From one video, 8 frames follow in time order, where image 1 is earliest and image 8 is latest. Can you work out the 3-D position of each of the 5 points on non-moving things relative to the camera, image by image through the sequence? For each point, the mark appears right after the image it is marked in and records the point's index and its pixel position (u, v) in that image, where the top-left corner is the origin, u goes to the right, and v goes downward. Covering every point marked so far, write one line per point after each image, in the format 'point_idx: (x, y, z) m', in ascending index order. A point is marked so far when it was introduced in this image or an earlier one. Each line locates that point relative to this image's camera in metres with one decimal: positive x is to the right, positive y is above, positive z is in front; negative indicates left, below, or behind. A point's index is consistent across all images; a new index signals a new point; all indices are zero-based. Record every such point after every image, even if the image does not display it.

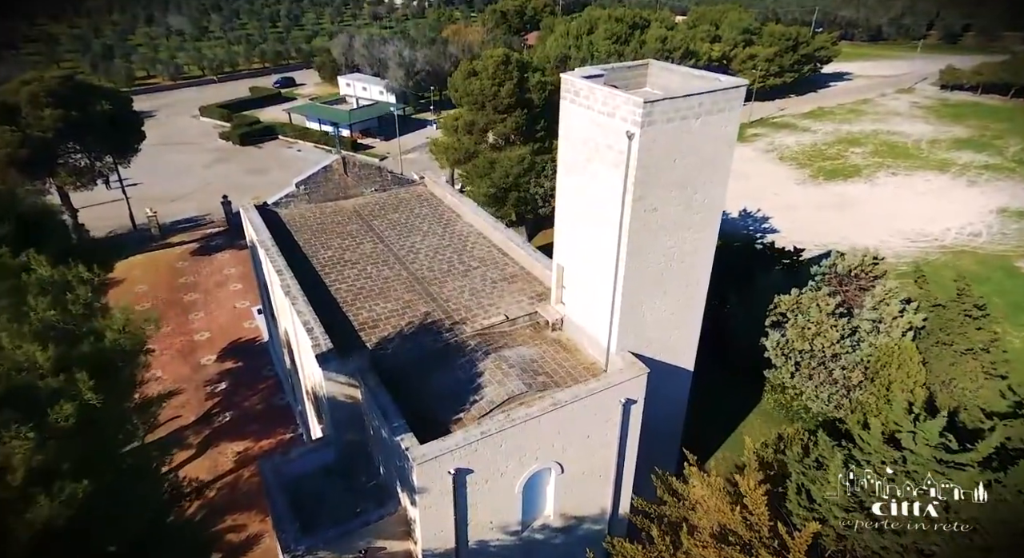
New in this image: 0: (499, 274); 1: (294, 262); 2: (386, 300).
0: (-0.3, +0.1, +15.6) m
1: (-5.3, +0.4, +16.0) m
2: (-2.7, -0.5, +14.4) m
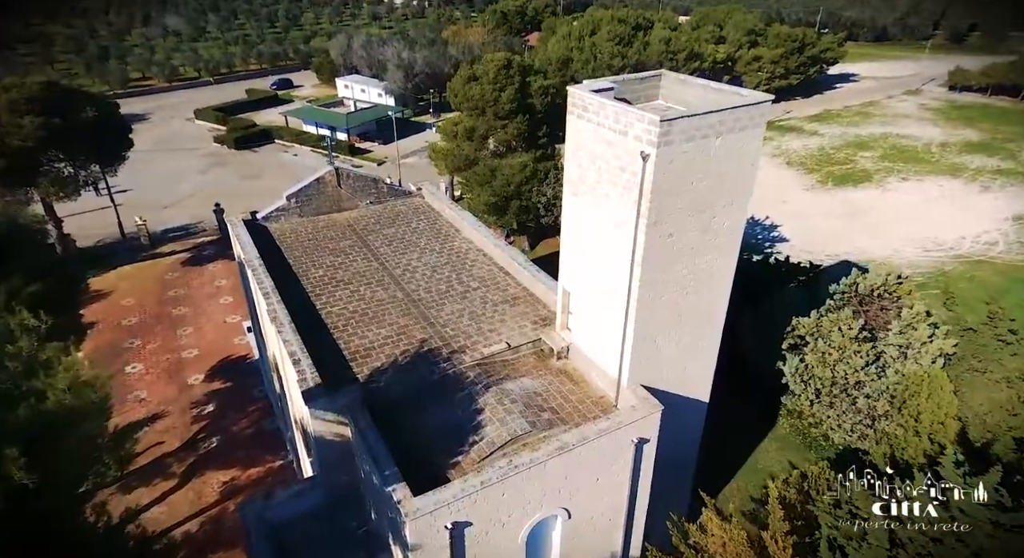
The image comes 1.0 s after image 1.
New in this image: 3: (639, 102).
0: (-0.3, -0.4, +14.7) m
1: (-5.2, -0.1, +15.0) m
2: (-2.7, -1.0, +13.5) m
3: (+2.3, +3.1, +11.8) m
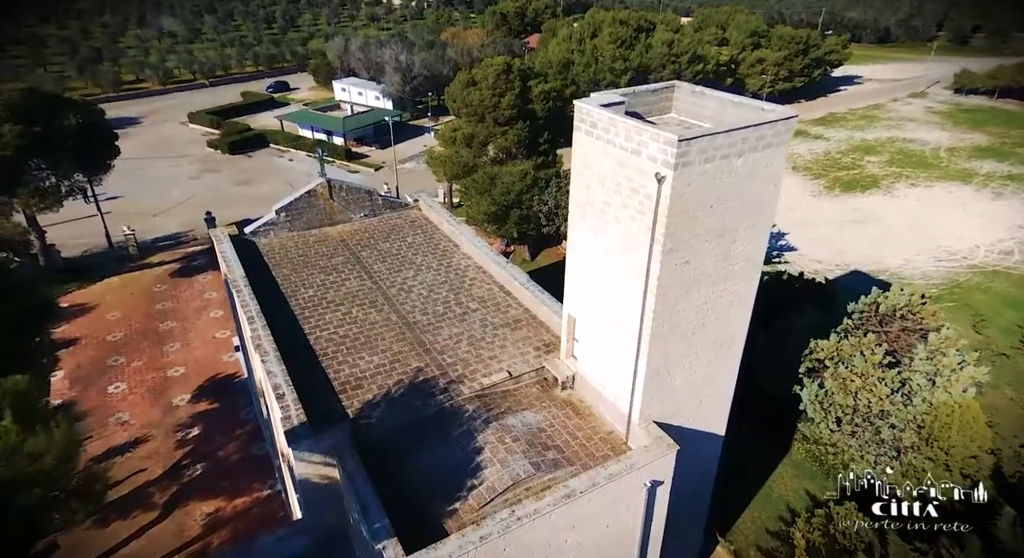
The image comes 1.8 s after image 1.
0: (-0.2, -0.8, +13.8) m
1: (-5.2, -0.6, +14.1) m
2: (-2.7, -1.4, +12.6) m
3: (+2.3, +2.7, +11.0) m
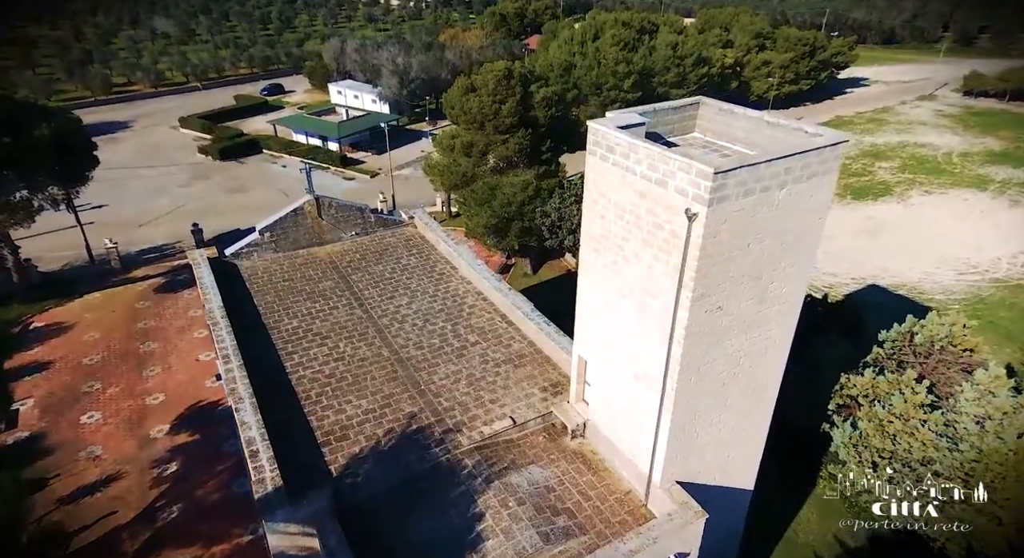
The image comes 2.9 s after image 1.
0: (-0.2, -1.4, +12.6) m
1: (-5.1, -1.2, +12.9) m
2: (-2.6, -2.0, +11.4) m
3: (+2.4, +2.1, +9.7) m
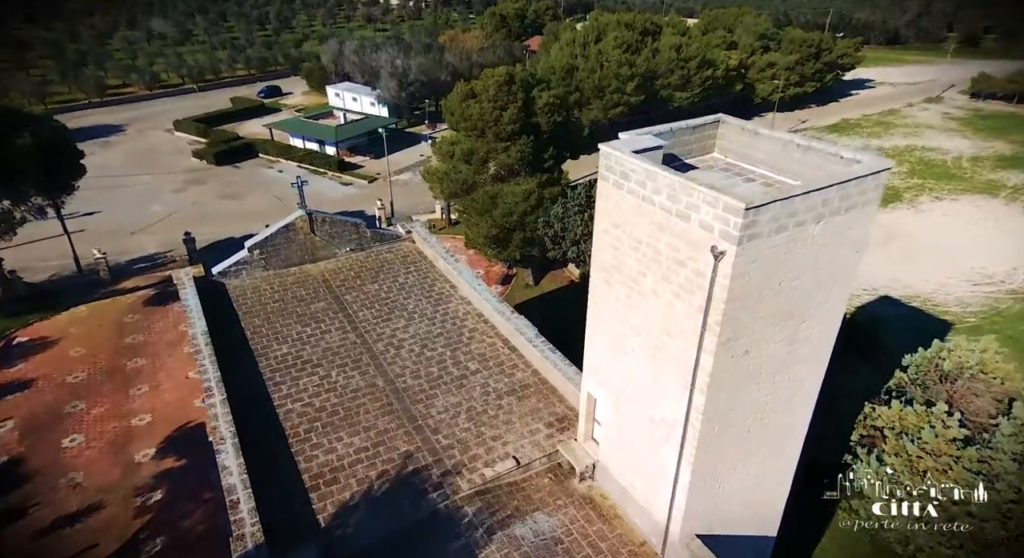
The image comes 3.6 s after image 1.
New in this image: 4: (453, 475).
0: (-0.1, -1.9, +11.8) m
1: (-5.1, -1.6, +12.1) m
2: (-2.6, -2.5, +10.6) m
3: (+2.4, +1.7, +8.9) m
4: (-0.9, -2.9, +9.8) m
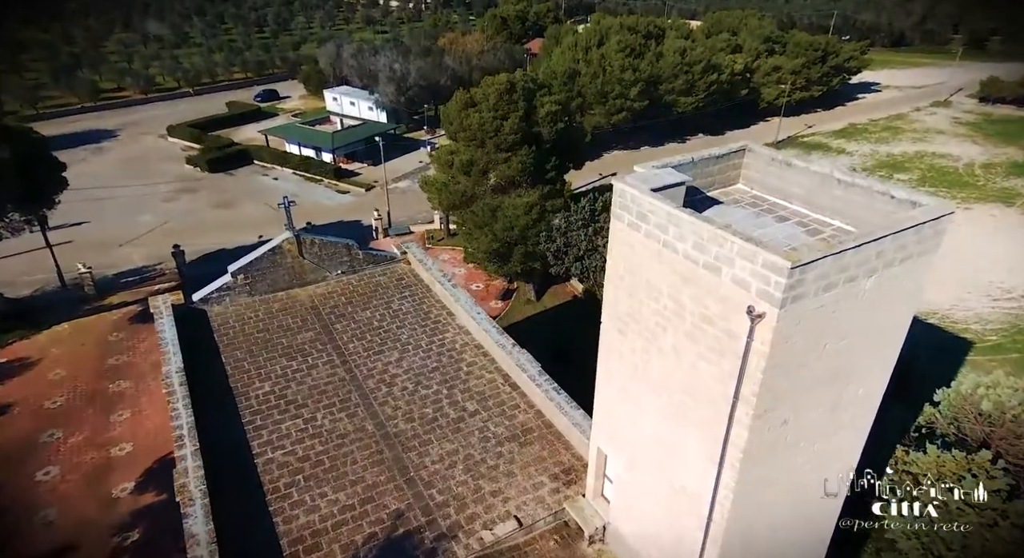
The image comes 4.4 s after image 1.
0: (-0.1, -2.4, +10.8) m
1: (-5.1, -2.2, +11.1) m
2: (-2.5, -3.0, +9.6) m
3: (+2.4, +1.1, +8.0) m
4: (-0.9, -3.5, +8.9) m
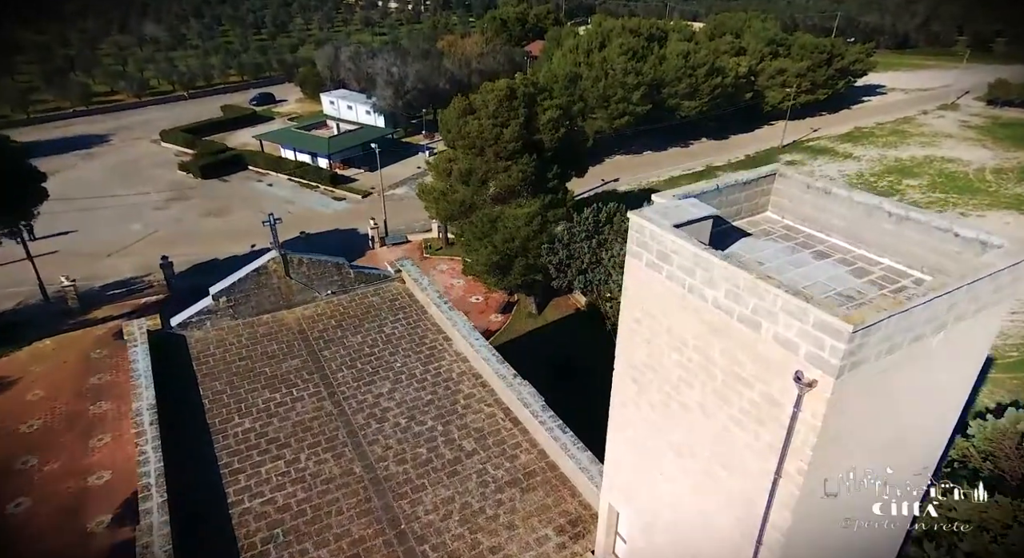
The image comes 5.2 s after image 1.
0: (-0.1, -2.9, +9.9) m
1: (-5.0, -2.6, +10.2) m
2: (-2.5, -3.5, +8.7) m
3: (+2.4, +0.7, +7.1) m
4: (-0.9, -3.9, +7.9) m
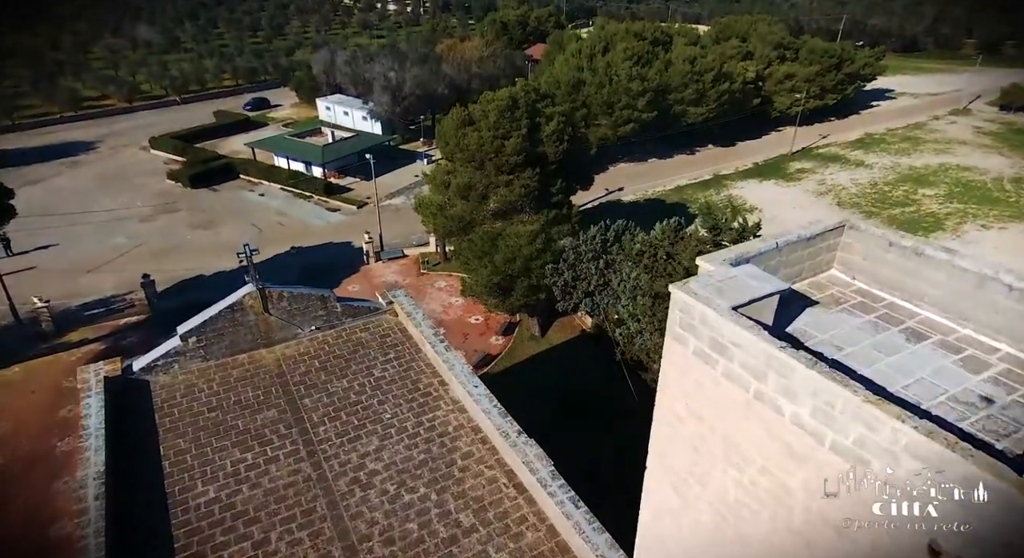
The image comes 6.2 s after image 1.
0: (0.0, -3.5, +8.5) m
1: (-5.0, -3.3, +8.9) m
2: (-2.5, -4.1, +7.3) m
3: (+2.5, 0.0, +5.7) m
4: (-0.8, -4.6, +6.6) m
